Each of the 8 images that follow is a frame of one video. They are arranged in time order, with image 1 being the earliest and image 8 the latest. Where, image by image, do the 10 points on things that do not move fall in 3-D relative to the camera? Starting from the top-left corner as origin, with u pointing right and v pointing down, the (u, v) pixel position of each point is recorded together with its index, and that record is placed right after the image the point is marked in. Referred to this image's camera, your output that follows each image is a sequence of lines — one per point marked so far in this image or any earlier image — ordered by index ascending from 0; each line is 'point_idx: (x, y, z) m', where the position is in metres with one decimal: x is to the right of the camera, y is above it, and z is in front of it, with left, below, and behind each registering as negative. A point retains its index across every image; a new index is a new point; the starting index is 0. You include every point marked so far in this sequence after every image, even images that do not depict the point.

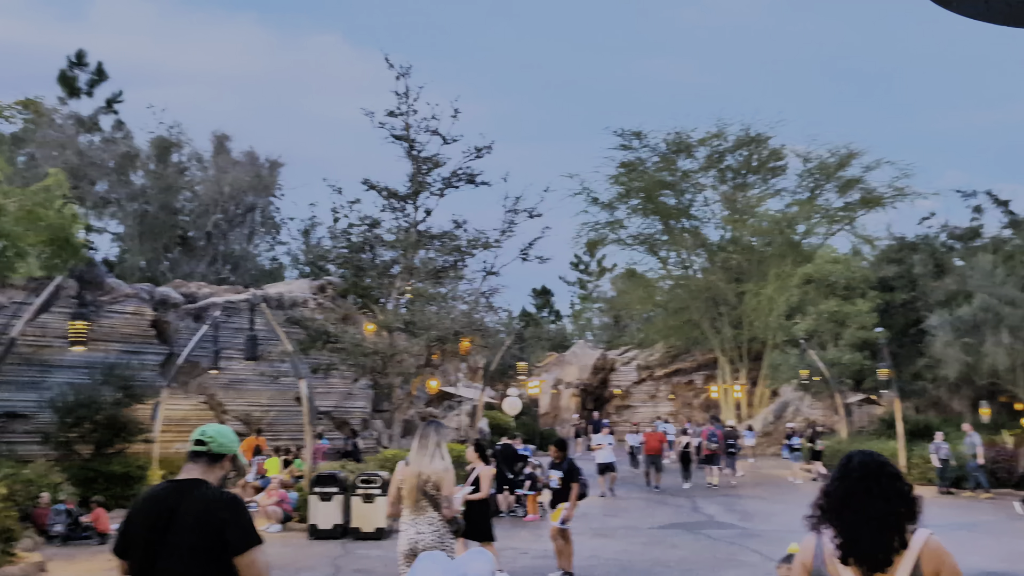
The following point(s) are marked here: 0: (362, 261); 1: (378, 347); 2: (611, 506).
0: (-3.0, +0.7, +18.5) m
1: (-2.5, -1.0, +17.0) m
2: (+2.0, -4.2, +17.5) m
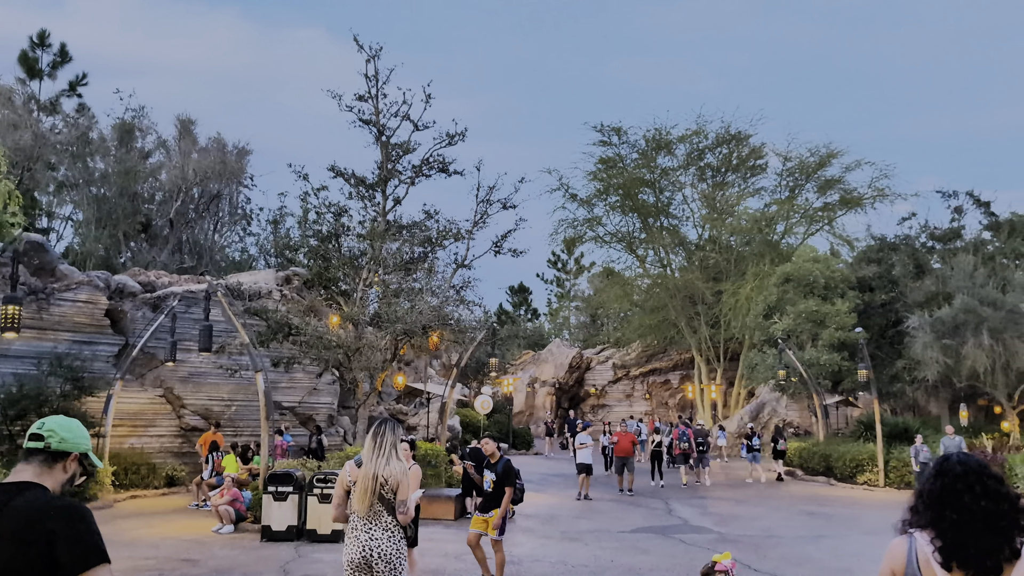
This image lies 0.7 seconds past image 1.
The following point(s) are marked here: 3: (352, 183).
0: (-3.7, +0.8, +18.0) m
1: (-3.2, -1.0, +16.5) m
2: (+1.3, -4.2, +17.1) m
3: (-3.3, +2.2, +18.3) m
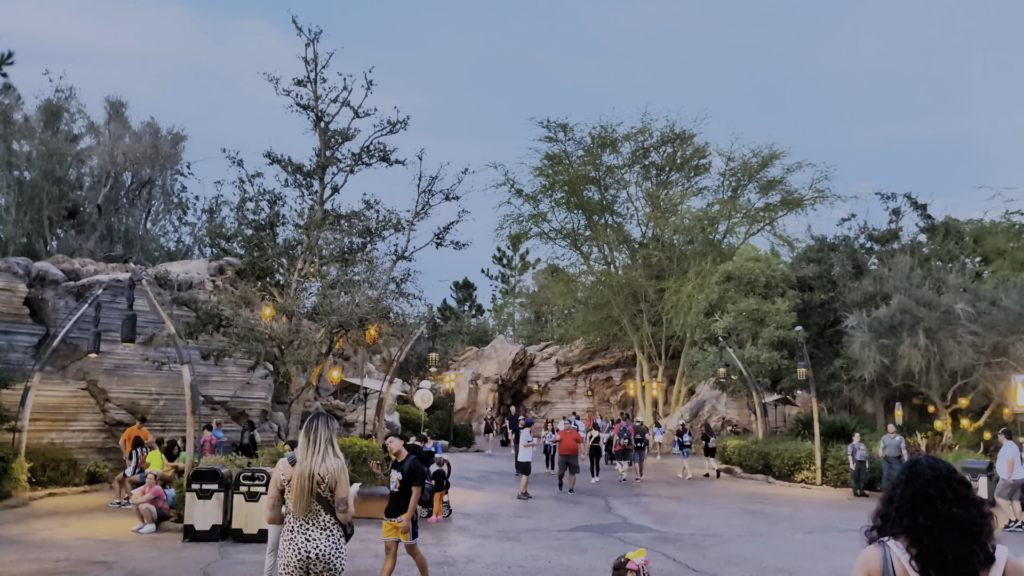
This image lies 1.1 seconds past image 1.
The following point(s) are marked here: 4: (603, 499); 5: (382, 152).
0: (-4.8, +0.9, +17.4) m
1: (-4.2, -0.8, +16.0) m
2: (+0.2, -4.1, +16.8) m
3: (-4.4, +2.3, +17.7) m
4: (+1.8, -4.2, +17.8) m
5: (-2.6, +2.7, +18.1) m
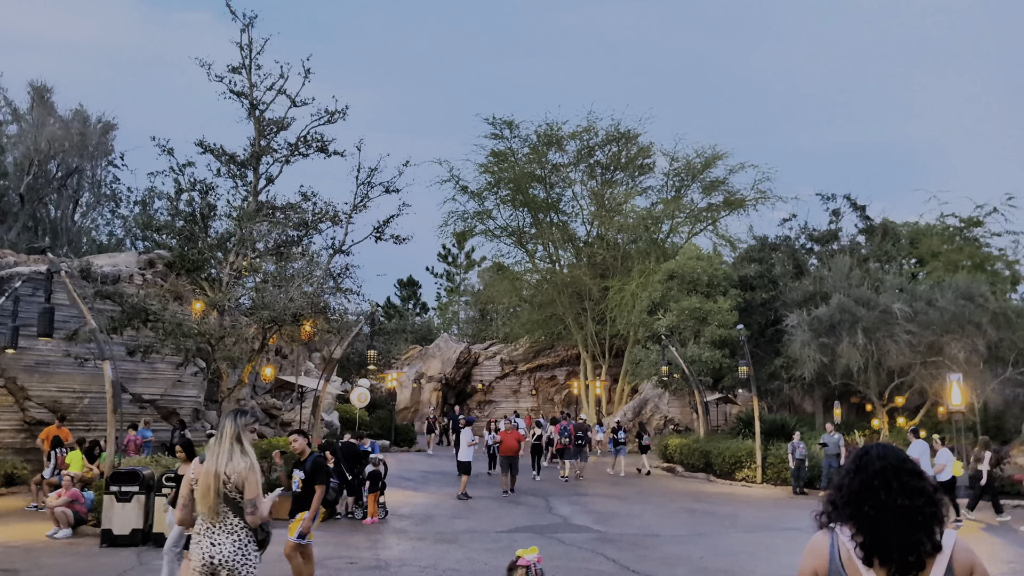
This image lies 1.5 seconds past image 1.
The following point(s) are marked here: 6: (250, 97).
0: (-5.9, +1.1, +16.8) m
1: (-5.3, -0.7, +15.3) m
2: (-1.0, -4.0, +16.4) m
3: (-5.6, +2.4, +17.1) m
4: (+0.6, -4.1, +17.6) m
5: (-3.8, +2.8, +17.6) m
6: (-4.9, +3.6, +16.8) m
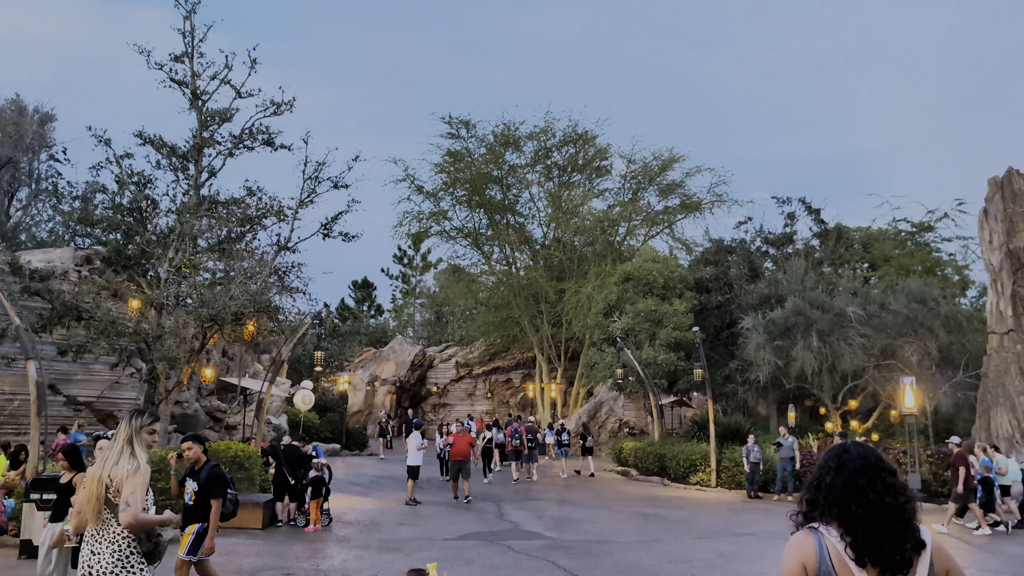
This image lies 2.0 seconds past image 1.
0: (-6.8, +1.1, +16.0) m
1: (-6.1, -0.6, +14.6) m
2: (-1.8, -4.0, +15.9) m
3: (-6.4, +2.5, +16.4) m
4: (-0.3, -4.1, +17.1) m
5: (-4.7, +2.9, +16.9) m
6: (-5.7, +3.6, +16.1) m
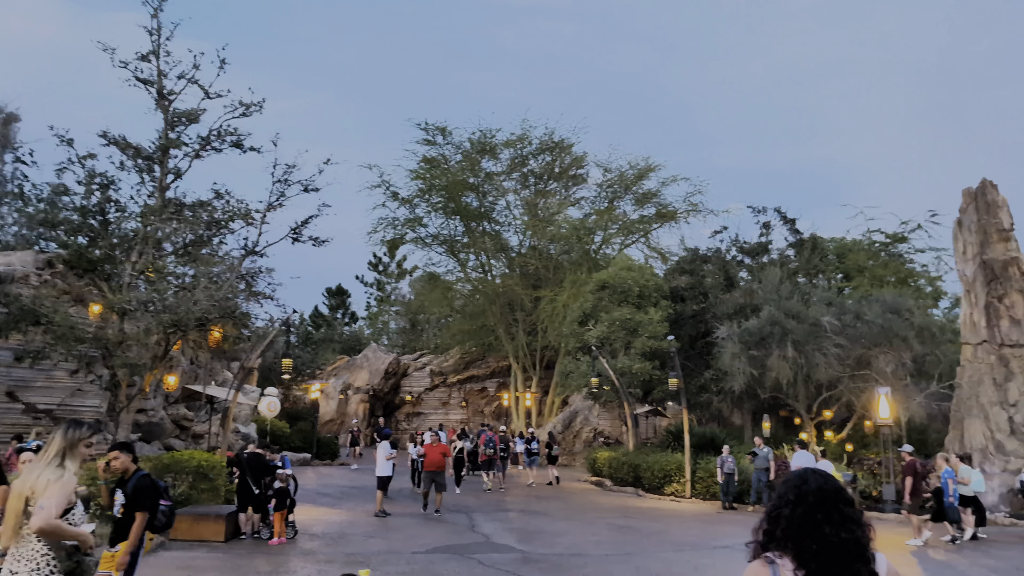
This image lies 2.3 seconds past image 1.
0: (-7.2, +1.0, +15.6) m
1: (-6.5, -0.7, +14.2) m
2: (-2.3, -4.1, +15.5) m
3: (-6.9, +2.4, +15.9) m
4: (-0.9, -4.3, +16.8) m
5: (-5.1, +2.8, +16.6) m
6: (-6.2, +3.5, +15.7) m
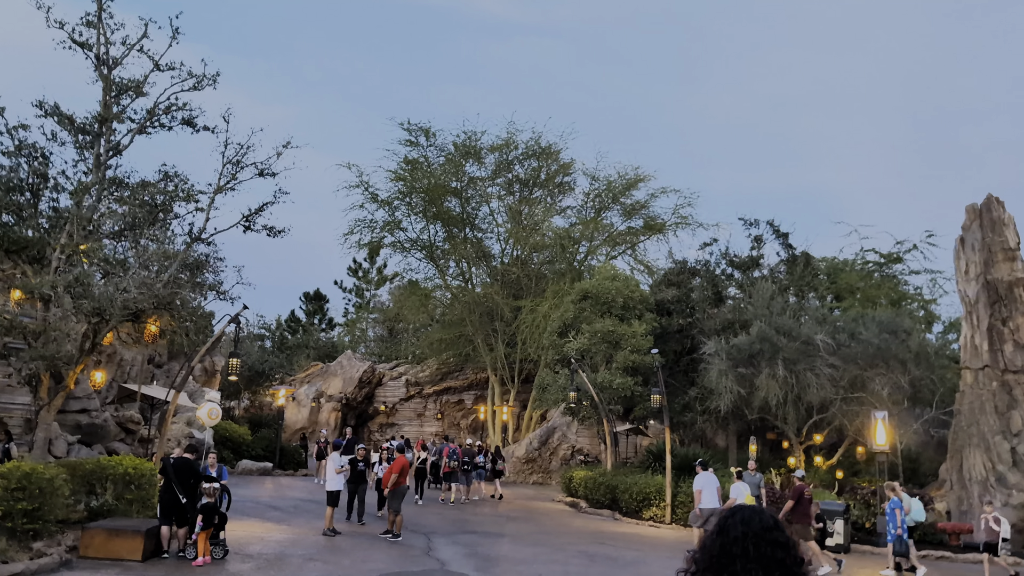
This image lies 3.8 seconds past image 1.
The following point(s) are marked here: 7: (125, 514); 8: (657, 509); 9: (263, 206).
0: (-7.7, +1.3, +14.1) m
1: (-7.0, -0.5, +12.7) m
2: (-2.9, -4.0, +14.0) m
3: (-7.3, +2.6, +14.5) m
4: (-1.5, -4.3, +15.3) m
5: (-5.5, +2.9, +15.1) m
6: (-6.5, +3.7, +14.3) m
7: (-5.9, -3.4, +13.7) m
8: (+3.1, -4.8, +19.5) m
9: (-4.3, +1.4, +15.6) m
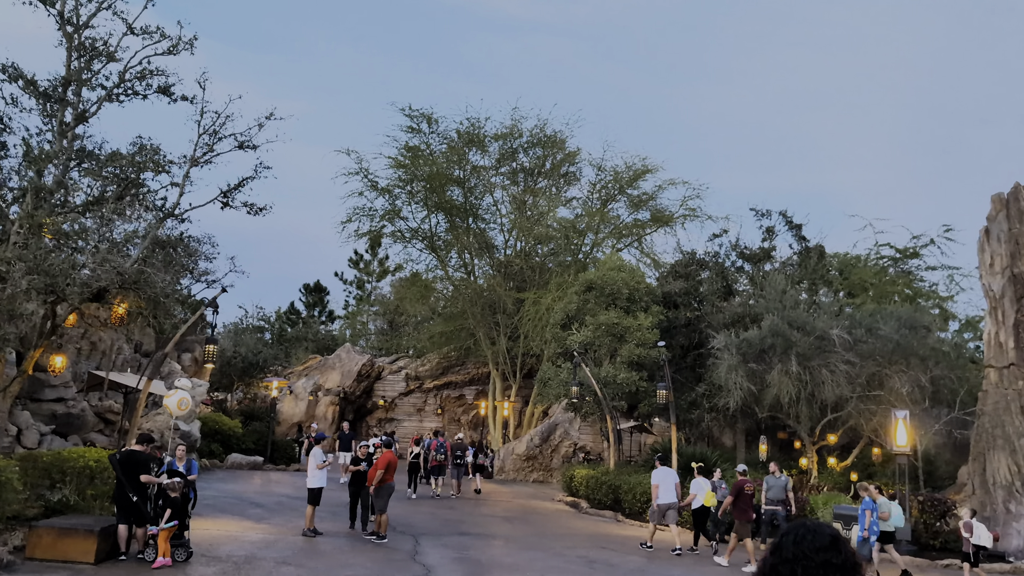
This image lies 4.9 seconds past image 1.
0: (-7.7, +1.6, +13.0) m
1: (-7.0, -0.1, +11.6) m
2: (-3.0, -3.7, +12.9) m
3: (-7.3, +3.0, +13.4) m
4: (-1.6, -4.0, +14.2) m
5: (-5.5, +3.2, +14.1) m
6: (-6.6, +4.1, +13.2) m
7: (-6.0, -3.1, +12.7) m
8: (+3.1, -4.6, +18.4) m
9: (-4.3, +1.7, +14.5) m
